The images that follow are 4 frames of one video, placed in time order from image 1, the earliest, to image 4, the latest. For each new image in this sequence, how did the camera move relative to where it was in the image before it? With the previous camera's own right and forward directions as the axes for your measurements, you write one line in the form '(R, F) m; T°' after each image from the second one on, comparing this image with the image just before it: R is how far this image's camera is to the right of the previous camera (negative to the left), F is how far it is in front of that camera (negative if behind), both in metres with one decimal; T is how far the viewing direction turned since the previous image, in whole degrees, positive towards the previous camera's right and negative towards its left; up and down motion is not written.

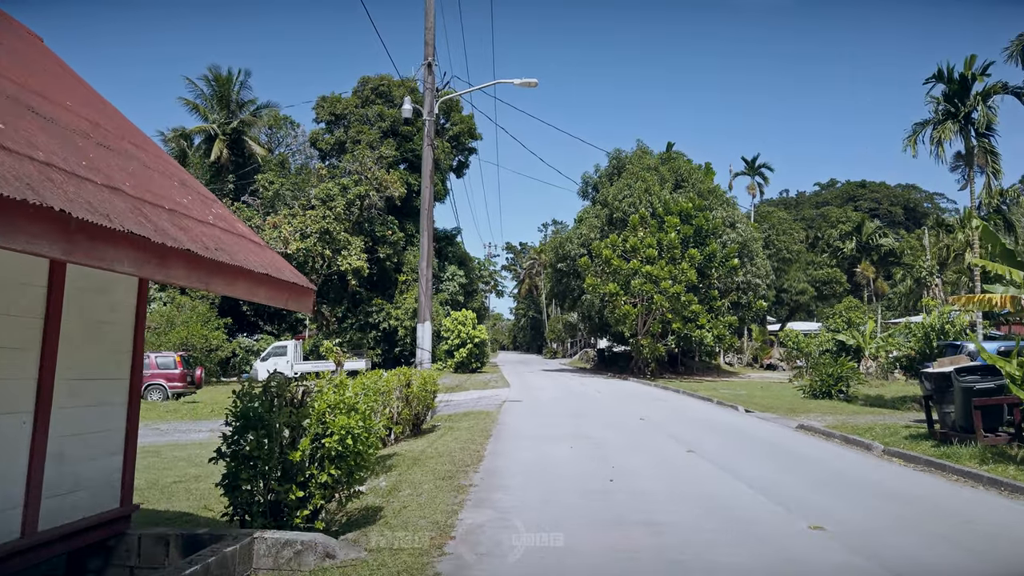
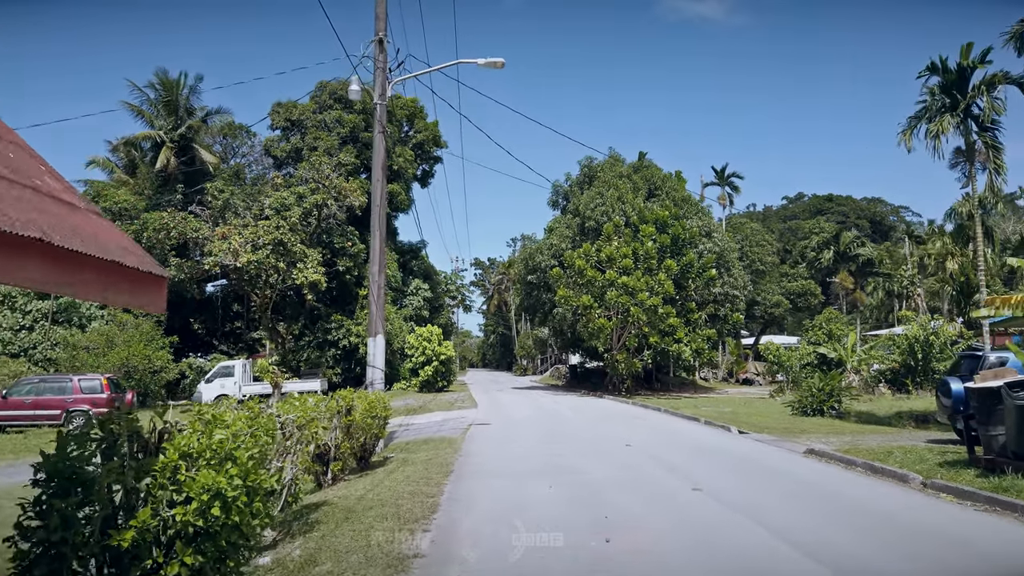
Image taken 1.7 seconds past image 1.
(+0.1, +1.6) m; +3°
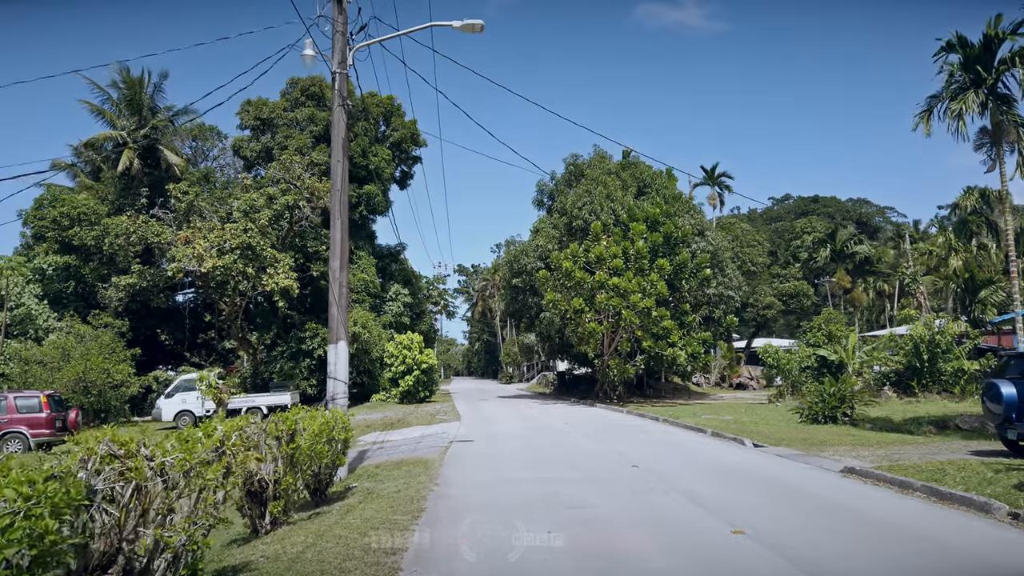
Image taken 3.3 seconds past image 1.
(0.0, +1.5) m; +1°
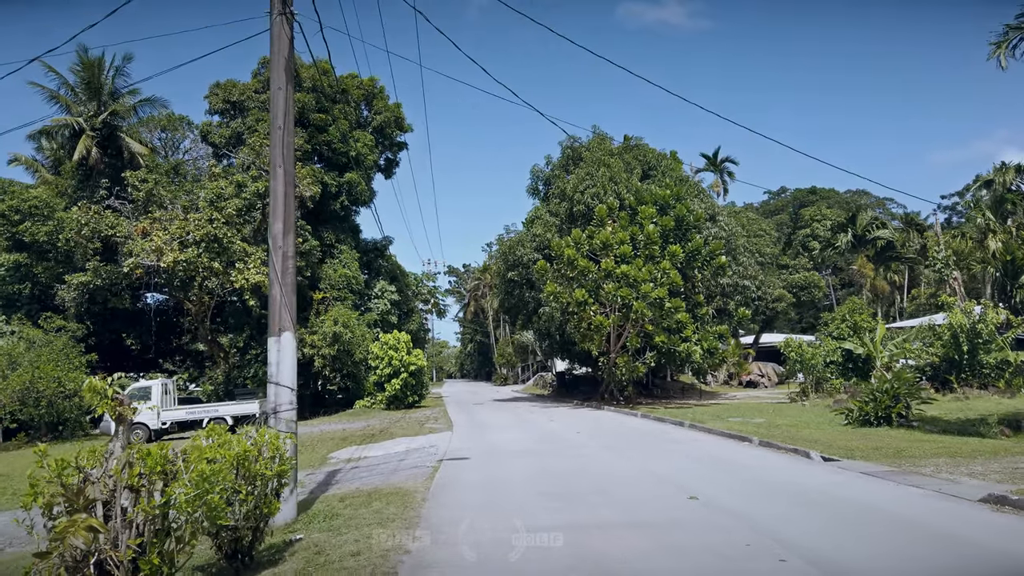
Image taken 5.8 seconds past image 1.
(-0.1, +2.4) m; +1°
